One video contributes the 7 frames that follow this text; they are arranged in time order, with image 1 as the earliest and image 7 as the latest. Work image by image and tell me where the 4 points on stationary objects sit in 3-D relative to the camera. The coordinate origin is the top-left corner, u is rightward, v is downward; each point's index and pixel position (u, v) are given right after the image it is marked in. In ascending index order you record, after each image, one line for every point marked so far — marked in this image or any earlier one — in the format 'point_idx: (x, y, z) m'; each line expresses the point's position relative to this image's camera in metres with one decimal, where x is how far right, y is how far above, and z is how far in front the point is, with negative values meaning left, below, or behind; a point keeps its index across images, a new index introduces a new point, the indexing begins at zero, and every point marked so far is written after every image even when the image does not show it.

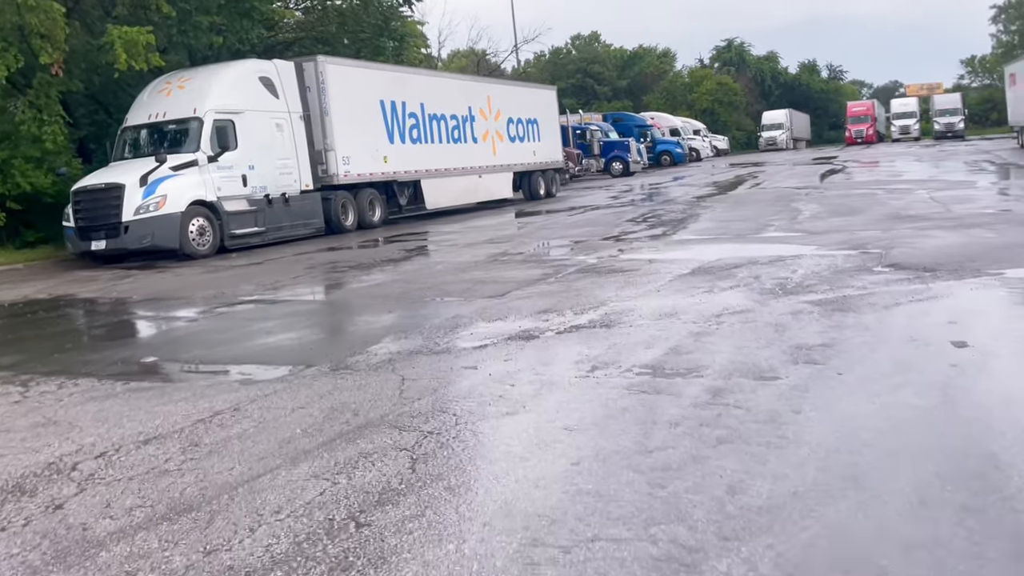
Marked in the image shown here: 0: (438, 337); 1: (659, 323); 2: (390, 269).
0: (-0.8, -0.6, +9.2) m
1: (+1.7, -0.4, +9.0) m
2: (-2.4, +0.4, +15.8) m
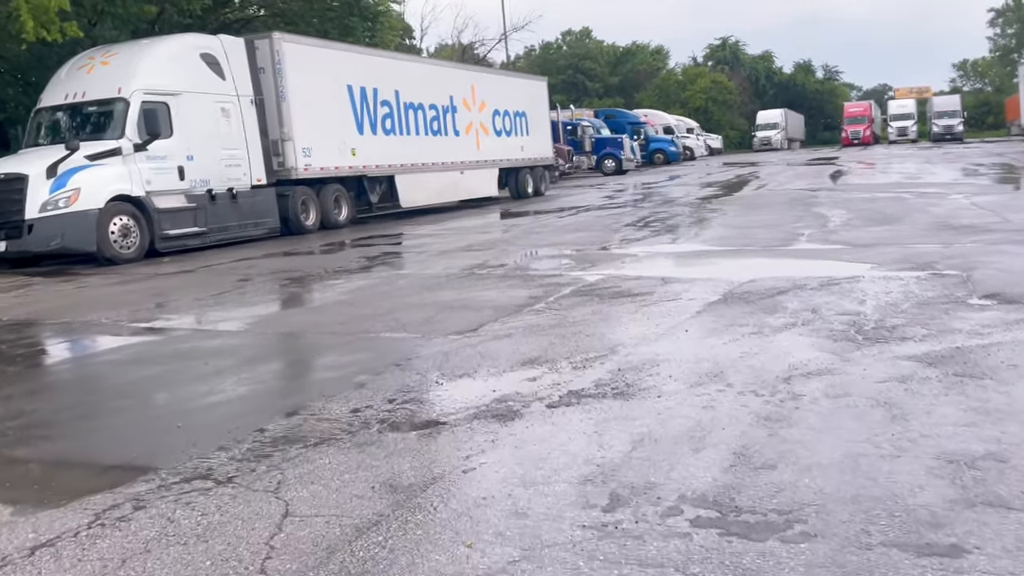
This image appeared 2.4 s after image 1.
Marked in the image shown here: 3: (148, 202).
0: (-1.1, -0.9, +6.2) m
1: (+1.4, -0.8, +6.0) m
2: (-2.7, +0.1, +12.8) m
3: (-7.6, +1.8, +17.0) m
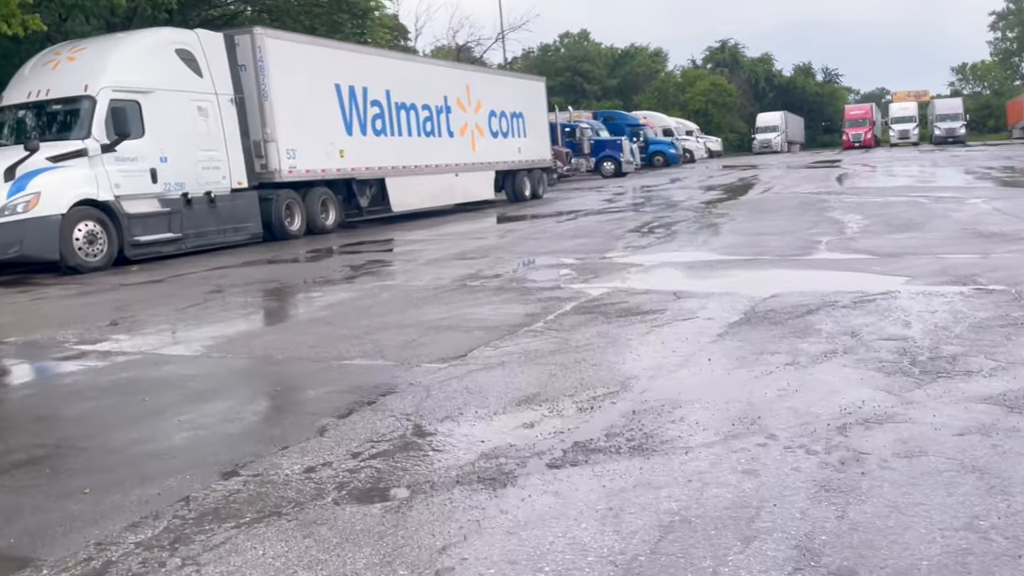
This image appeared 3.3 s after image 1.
0: (-1.1, -1.1, +5.0) m
1: (+1.4, -1.0, +4.9) m
2: (-2.8, -0.1, +11.7) m
3: (-7.7, +1.6, +15.8) m
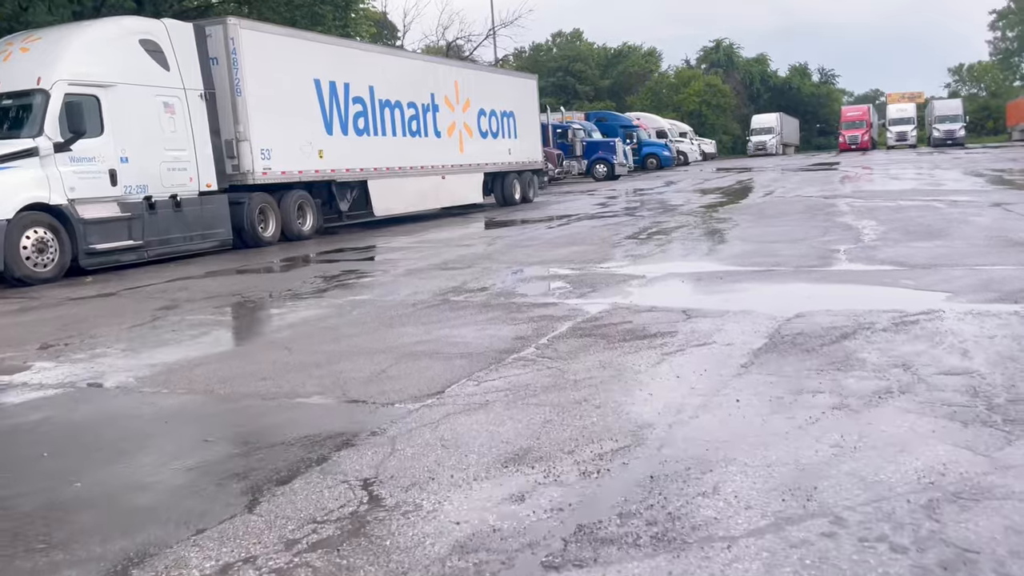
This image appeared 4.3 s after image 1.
0: (-1.2, -1.3, +3.7) m
1: (+1.3, -1.1, +3.6) m
2: (-2.9, -0.3, +10.4) m
3: (-7.9, +1.4, +14.5) m
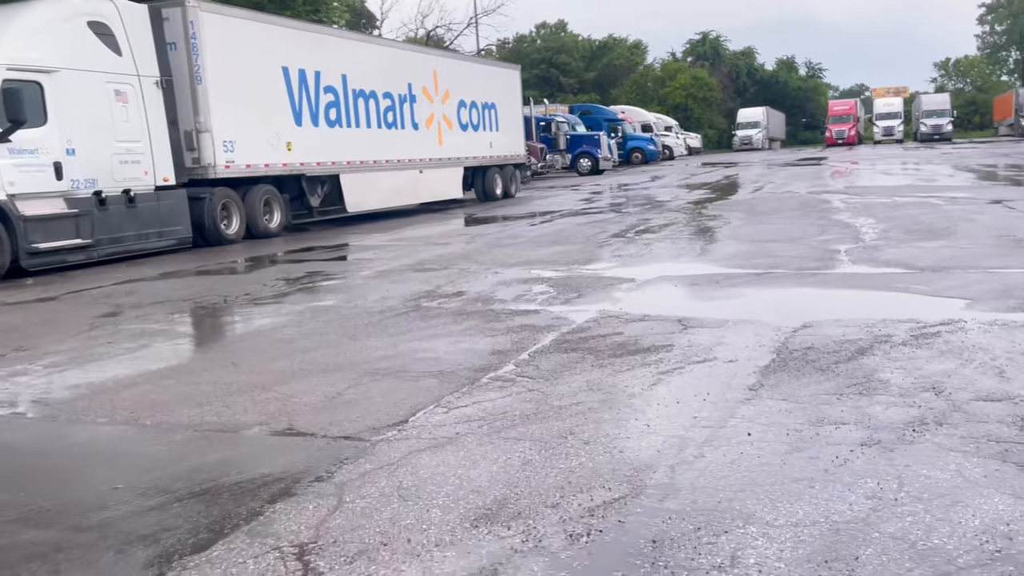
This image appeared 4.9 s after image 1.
0: (-1.3, -1.4, +2.9) m
1: (+1.2, -1.2, +2.8) m
2: (-3.2, -0.4, +9.5) m
3: (-8.2, +1.4, +13.4) m
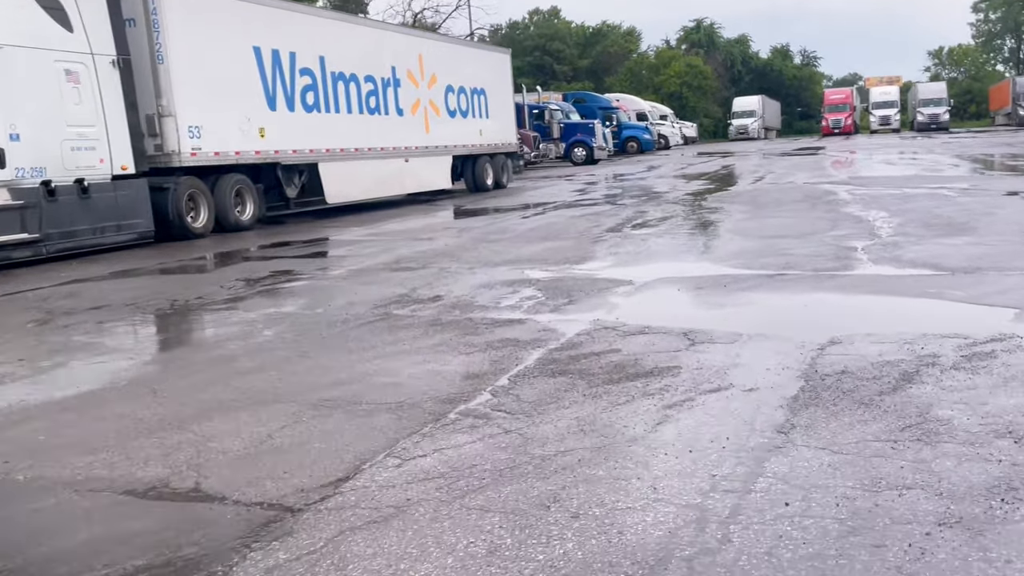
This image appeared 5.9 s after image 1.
0: (-1.4, -1.5, +1.7) m
1: (+1.1, -1.4, +1.7) m
2: (-3.4, -0.4, +8.3) m
3: (-8.4, +1.4, +12.2) m
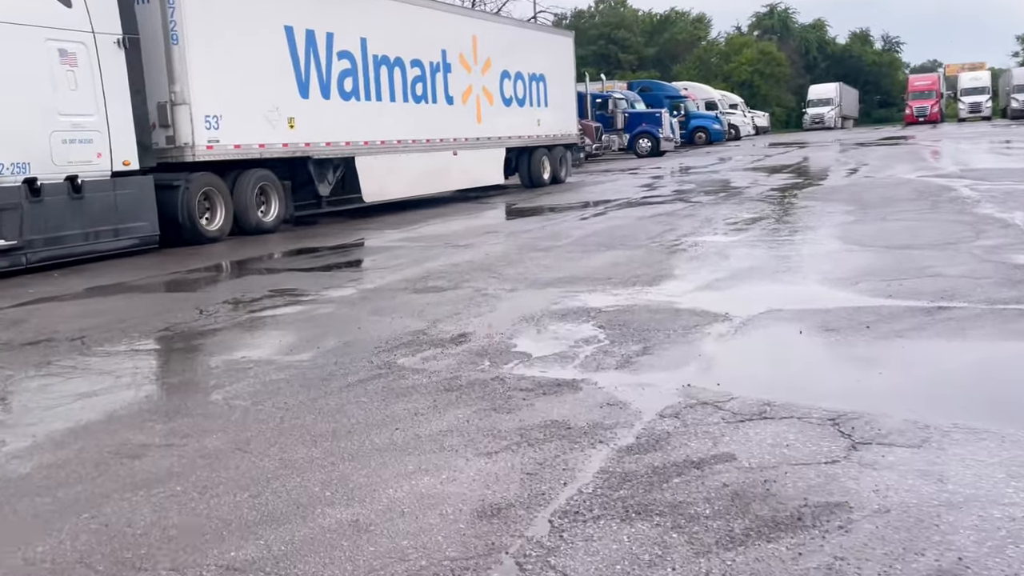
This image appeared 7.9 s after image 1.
0: (-1.6, -1.9, -0.7) m
1: (+0.9, -1.8, -0.9) m
2: (-3.0, -0.8, +6.0) m
3: (-7.8, +1.1, +10.3) m
